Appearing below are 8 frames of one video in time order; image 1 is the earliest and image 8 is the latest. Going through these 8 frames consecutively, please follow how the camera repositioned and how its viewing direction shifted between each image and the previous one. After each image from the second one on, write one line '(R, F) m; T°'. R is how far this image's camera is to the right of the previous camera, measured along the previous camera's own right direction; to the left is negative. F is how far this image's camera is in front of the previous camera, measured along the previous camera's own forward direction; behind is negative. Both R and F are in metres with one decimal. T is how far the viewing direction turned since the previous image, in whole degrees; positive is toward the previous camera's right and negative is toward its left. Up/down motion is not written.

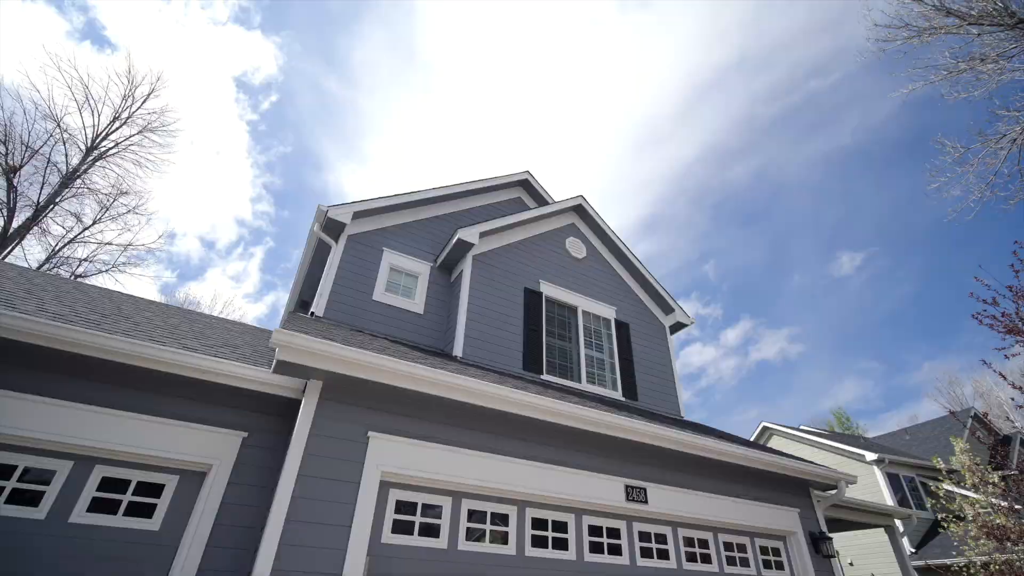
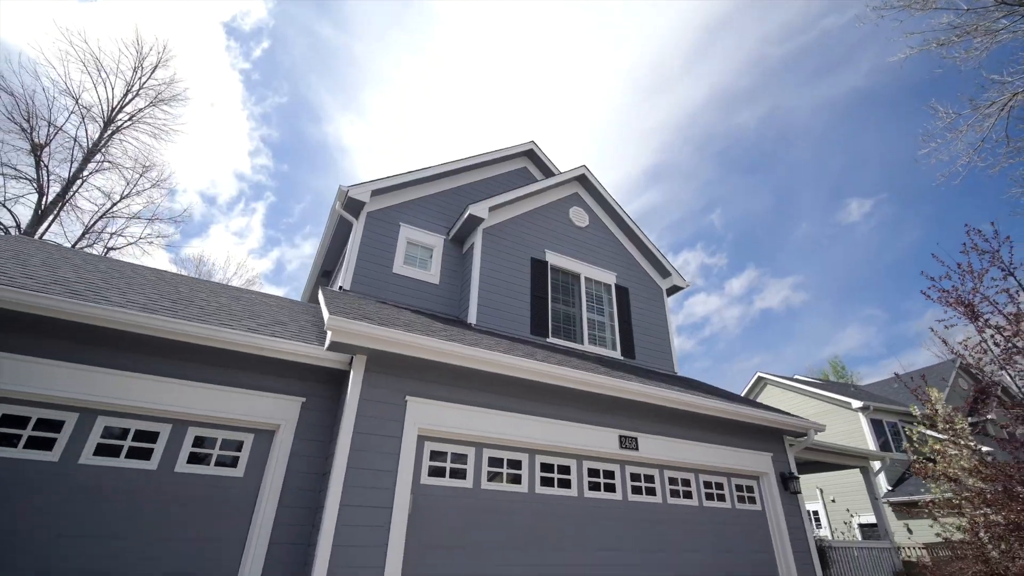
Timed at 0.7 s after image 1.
(-0.1, -0.7) m; -1°
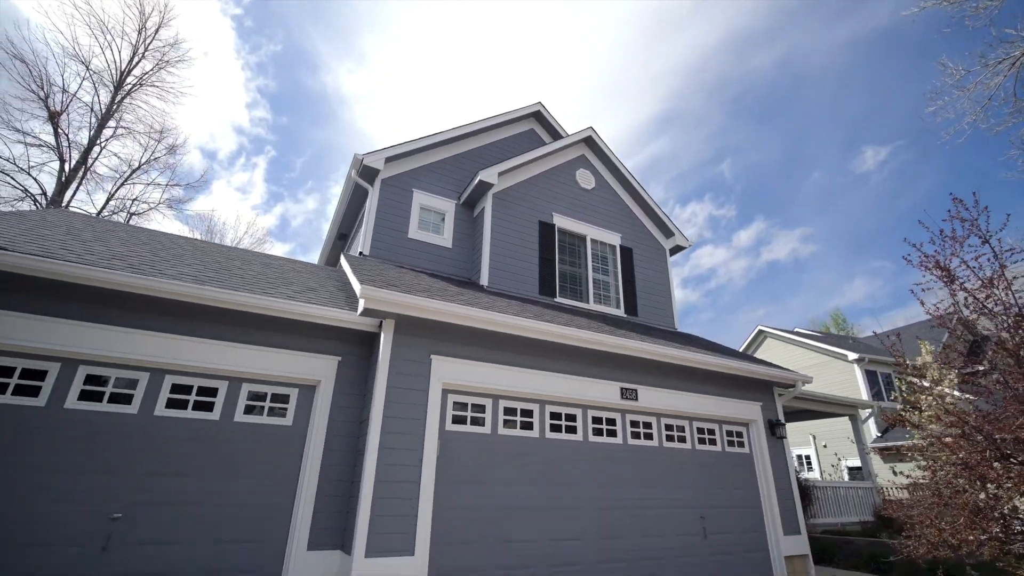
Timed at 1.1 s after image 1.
(-0.1, -0.5) m; -1°
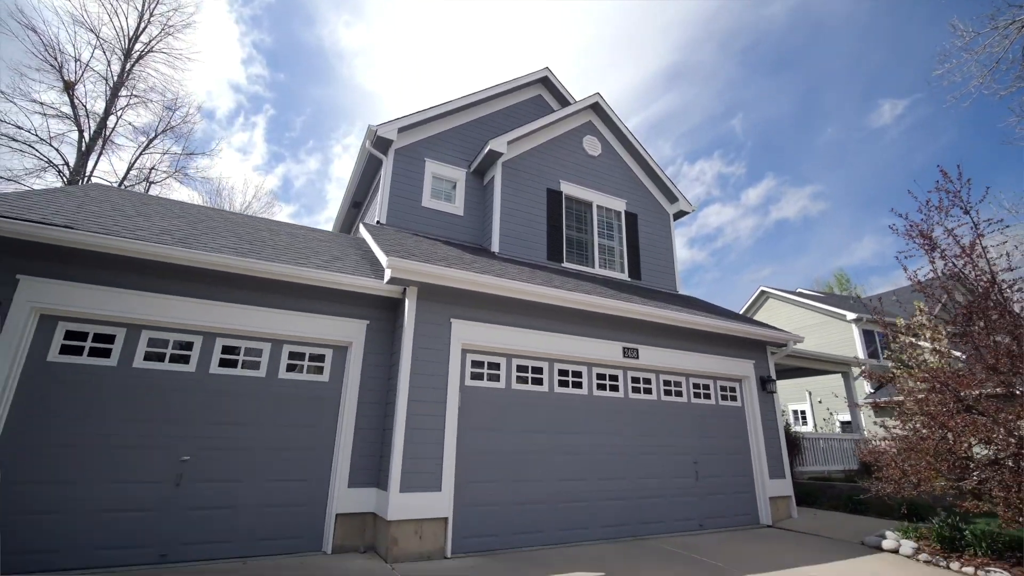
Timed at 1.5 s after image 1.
(-0.1, -0.5) m; -1°
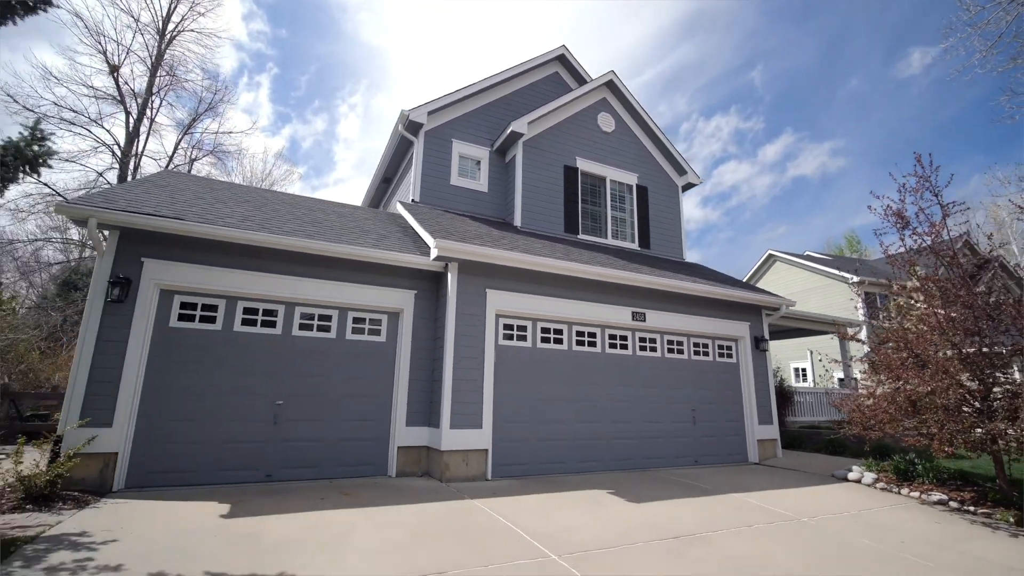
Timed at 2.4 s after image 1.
(-0.2, -1.0) m; -1°
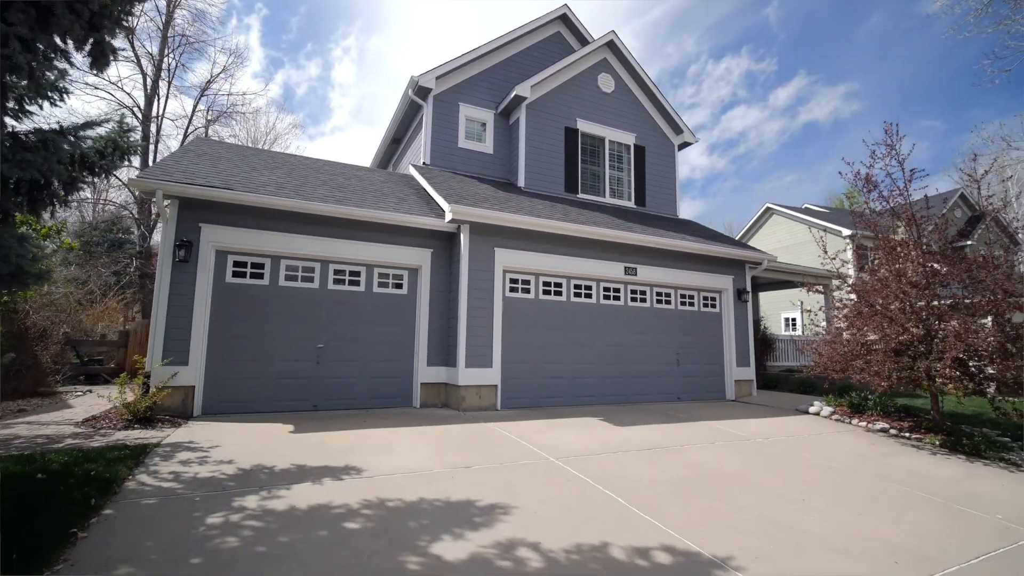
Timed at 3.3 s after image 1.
(-0.1, -1.0) m; 0°
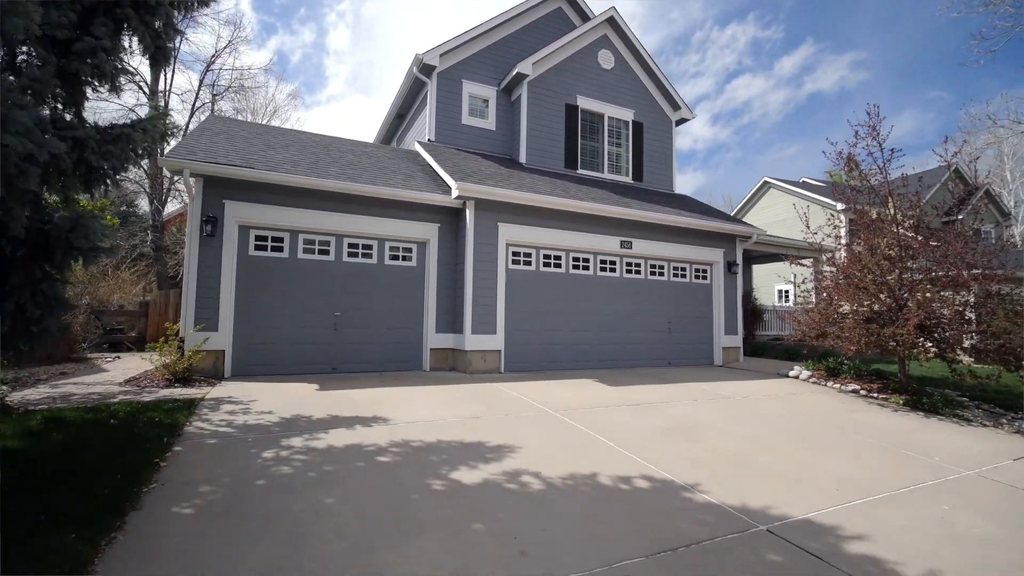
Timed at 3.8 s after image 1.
(-0.1, -0.6) m; 0°
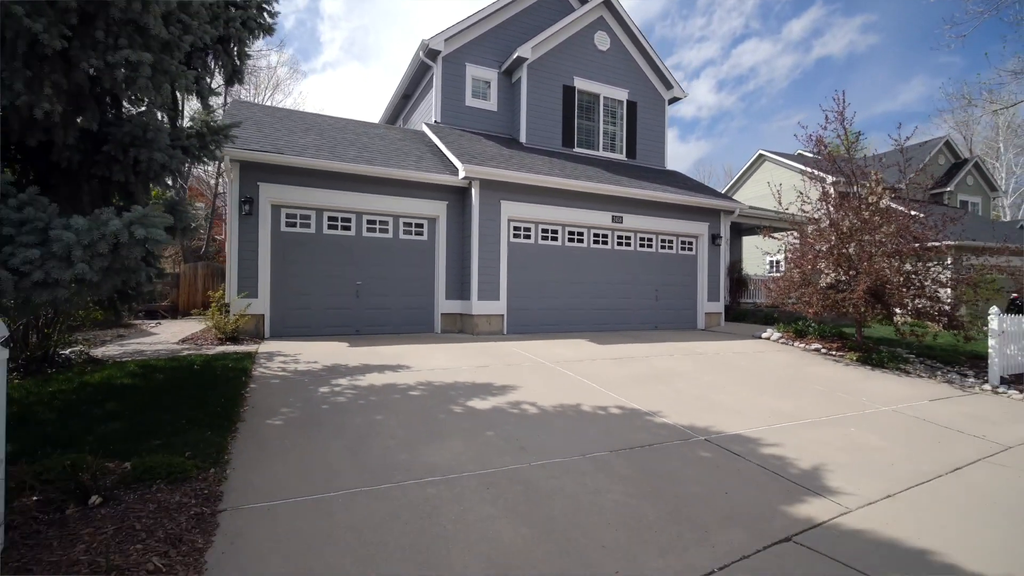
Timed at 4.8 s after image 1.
(0.0, -1.0) m; 0°
